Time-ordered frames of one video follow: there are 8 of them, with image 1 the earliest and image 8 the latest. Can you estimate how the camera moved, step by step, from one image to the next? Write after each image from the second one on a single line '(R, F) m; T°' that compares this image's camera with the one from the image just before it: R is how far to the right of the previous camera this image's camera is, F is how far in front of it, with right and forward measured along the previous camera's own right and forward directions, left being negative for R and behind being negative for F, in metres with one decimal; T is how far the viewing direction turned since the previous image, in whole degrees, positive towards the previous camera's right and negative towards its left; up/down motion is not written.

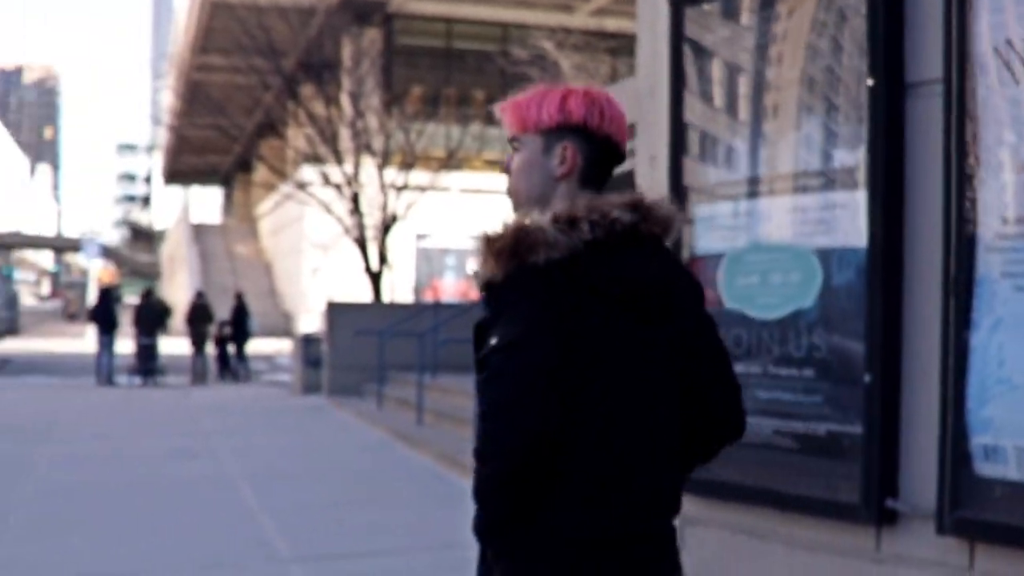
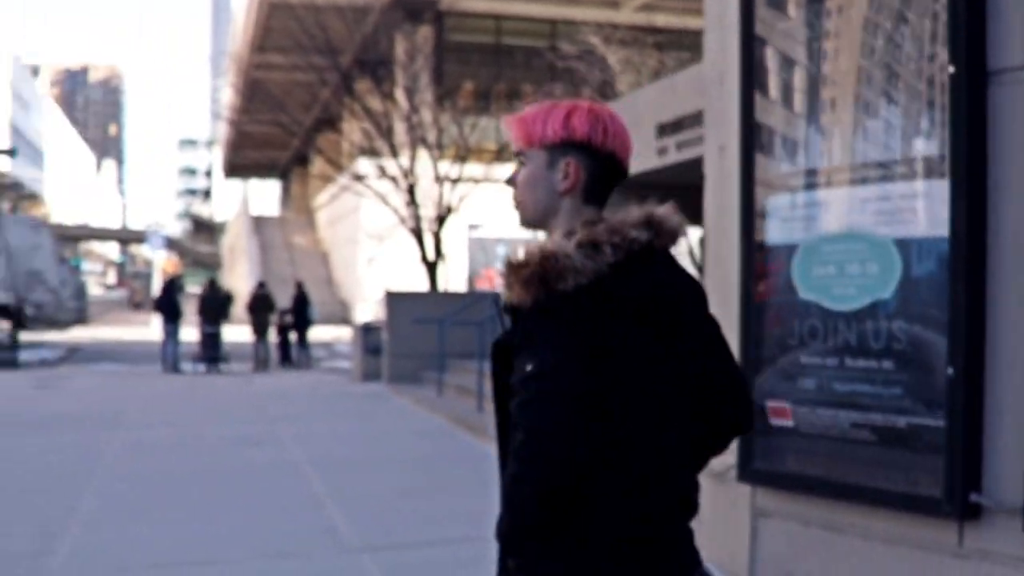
(0.0, -0.5) m; -1°
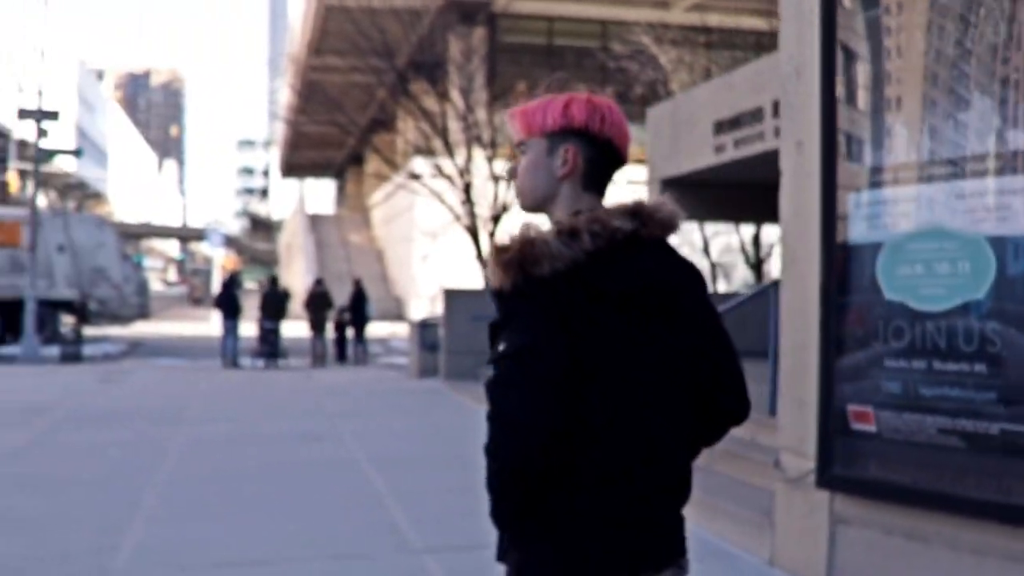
(+0.1, -0.4) m; -2°
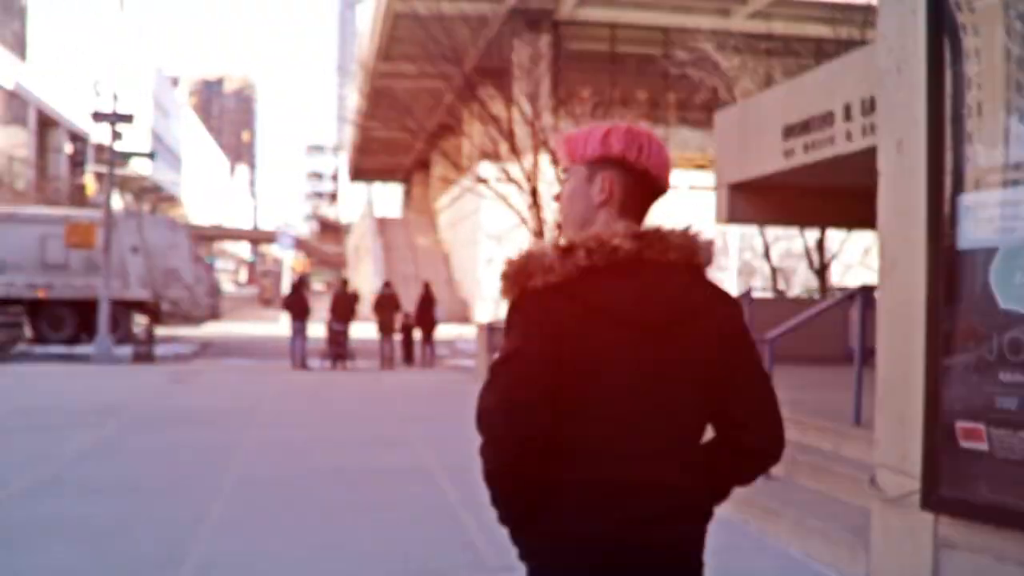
(+0.1, -0.4) m; -2°
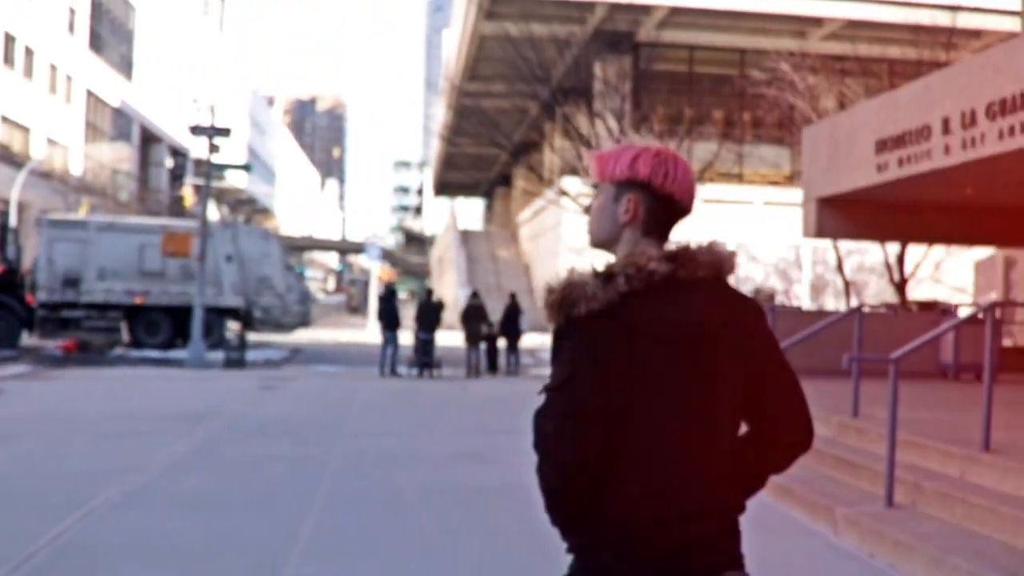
(+0.1, -0.8) m; -3°
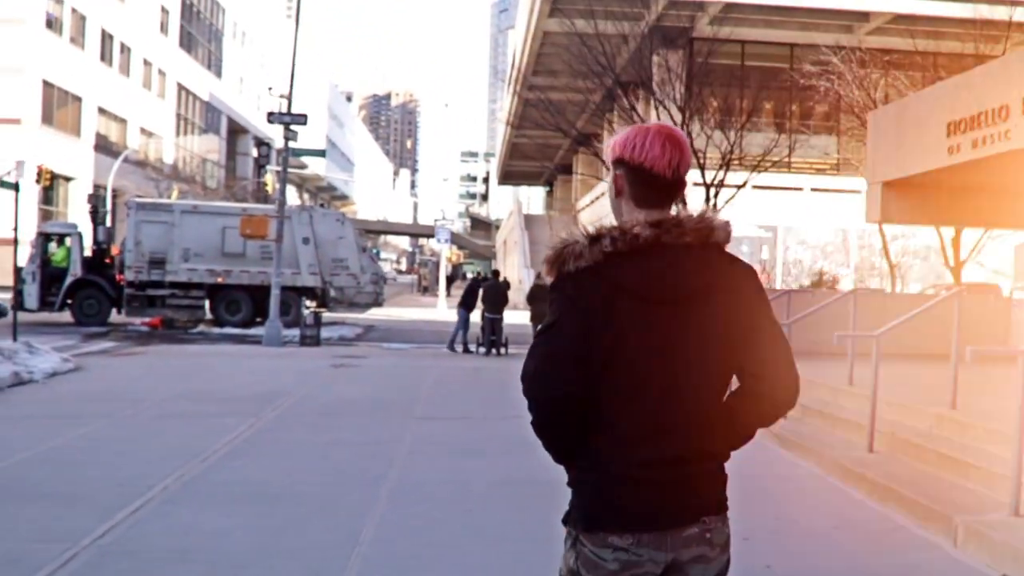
(+0.1, -1.4) m; -2°
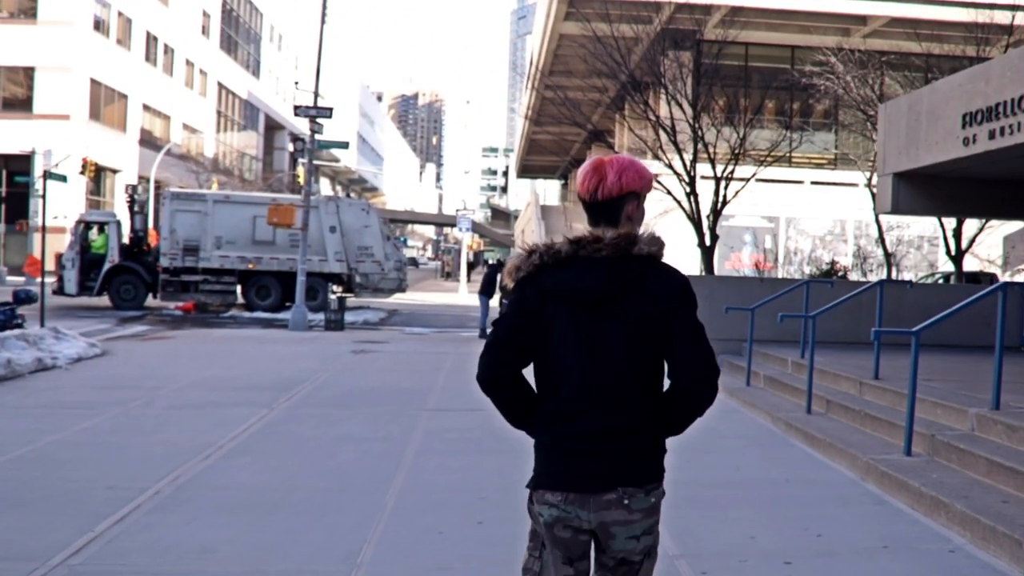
(0.0, -1.5) m; 0°
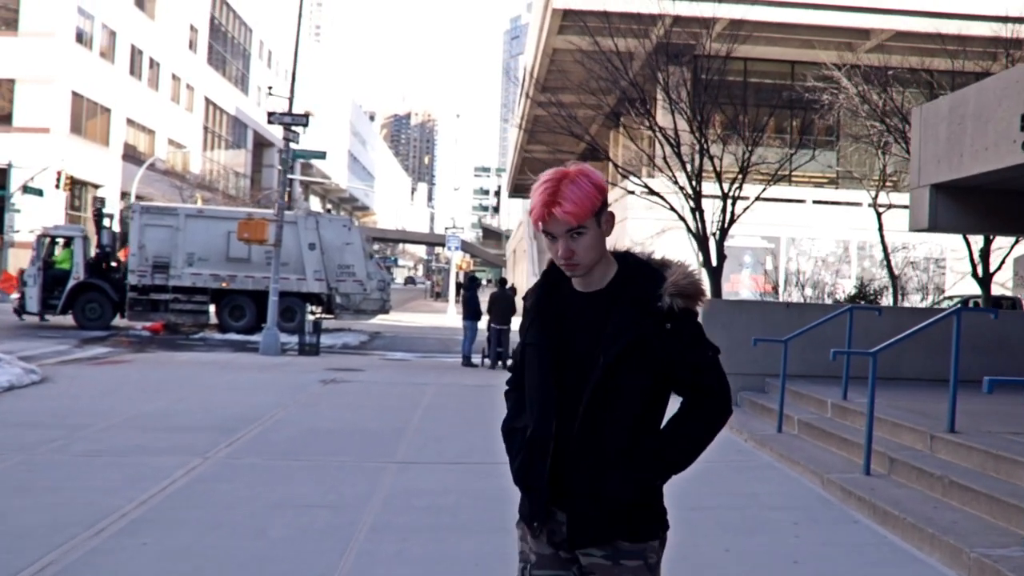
(0.0, +1.4) m; 0°
